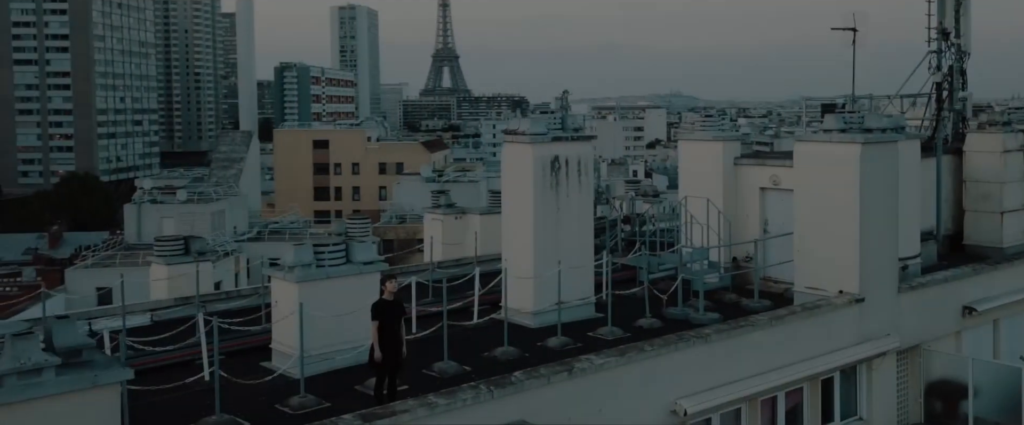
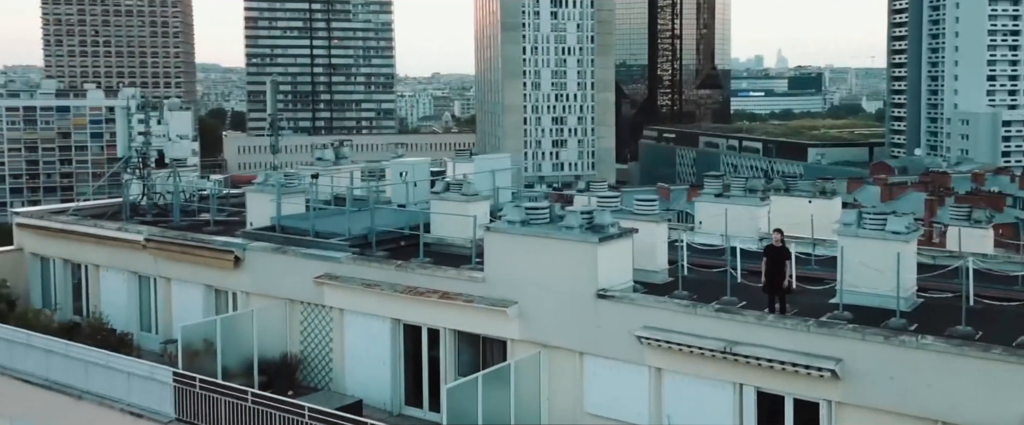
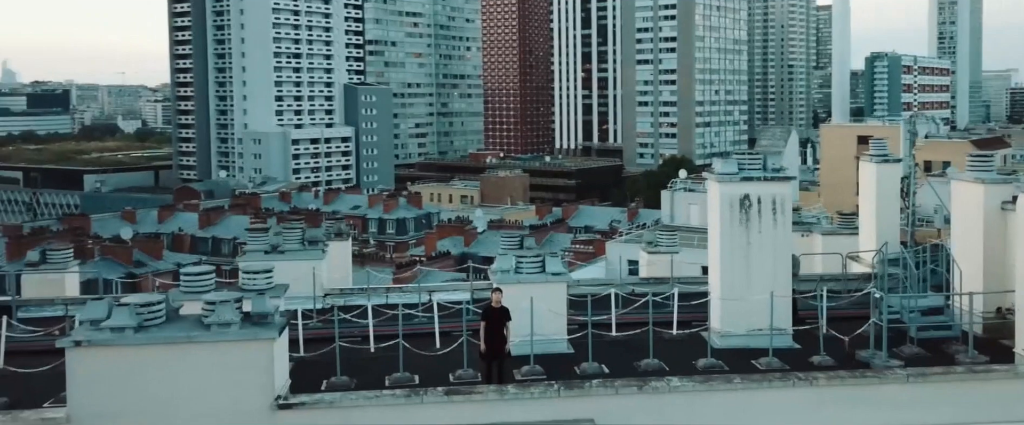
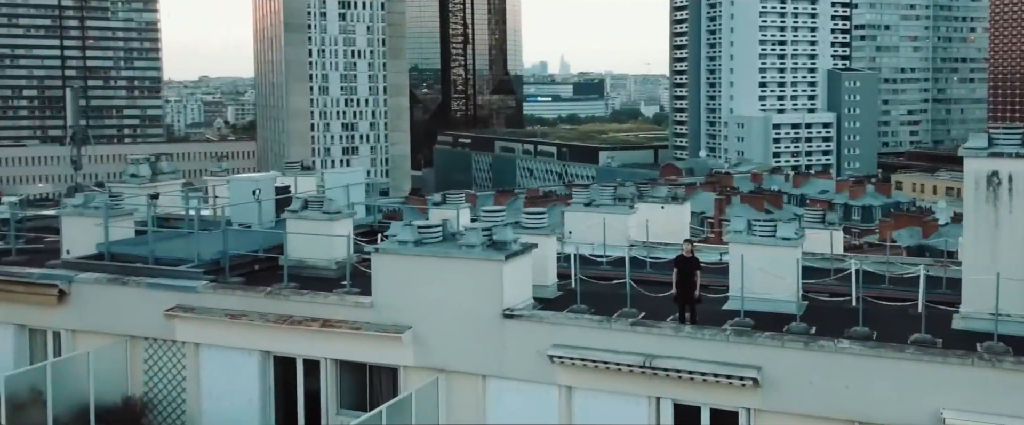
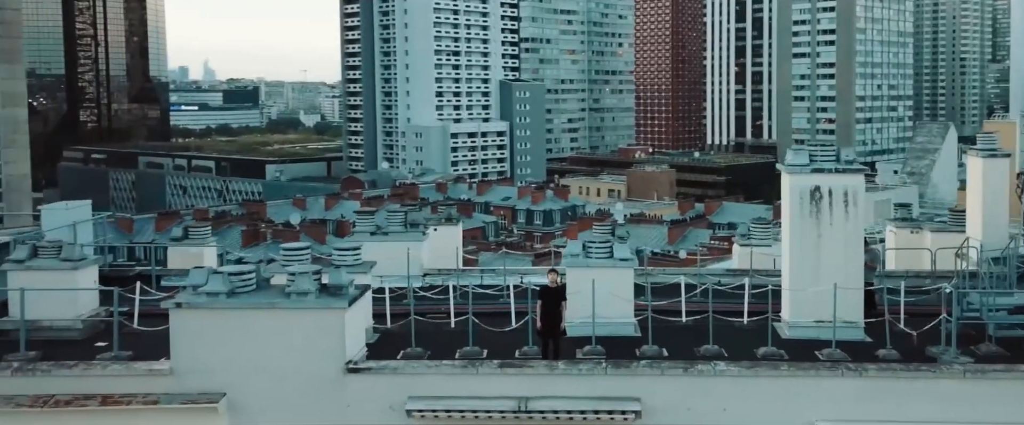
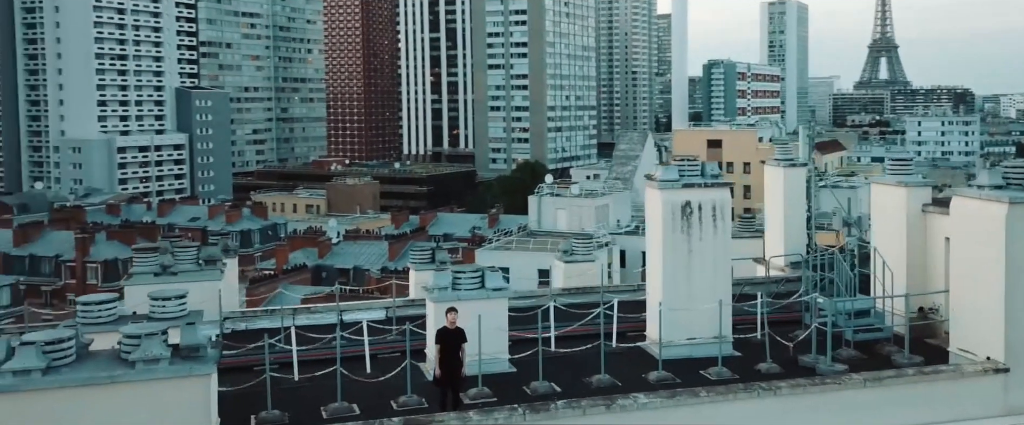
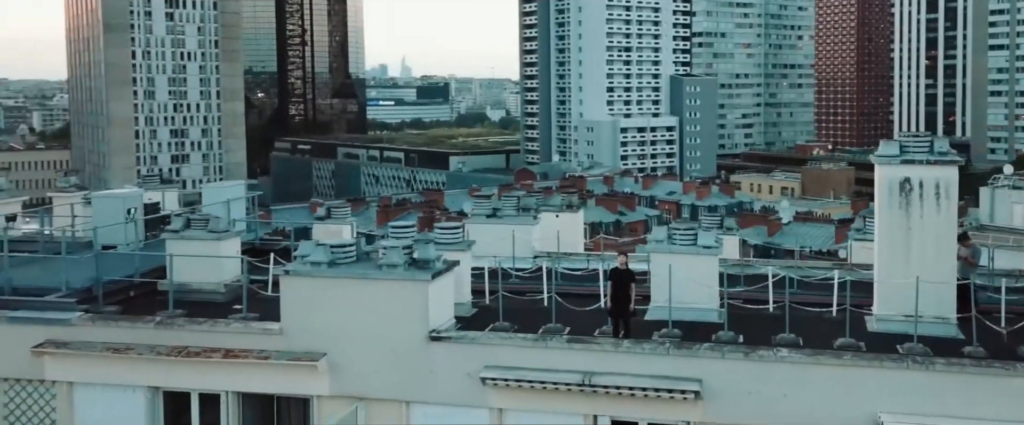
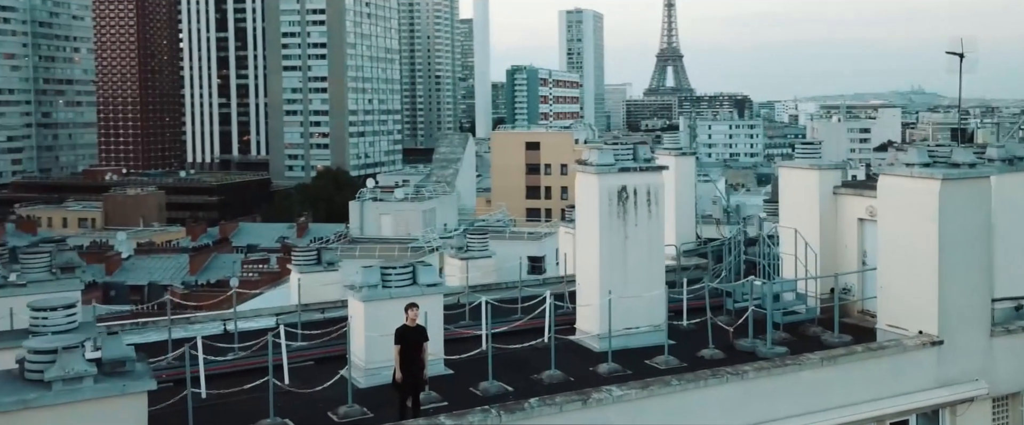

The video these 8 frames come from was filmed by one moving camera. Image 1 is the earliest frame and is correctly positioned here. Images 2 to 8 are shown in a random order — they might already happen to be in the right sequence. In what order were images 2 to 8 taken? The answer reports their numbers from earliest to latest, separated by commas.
8, 6, 3, 5, 7, 4, 2
